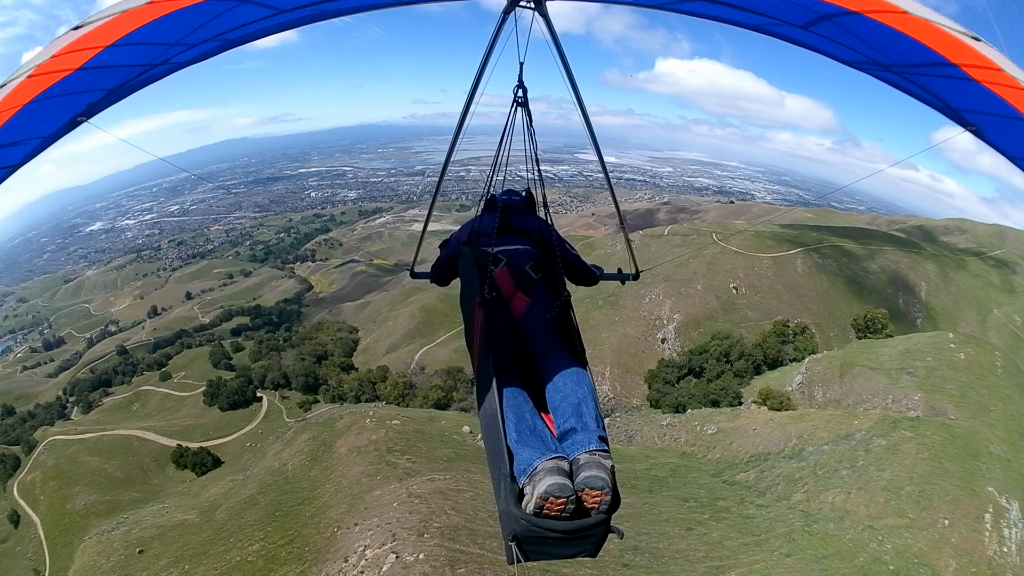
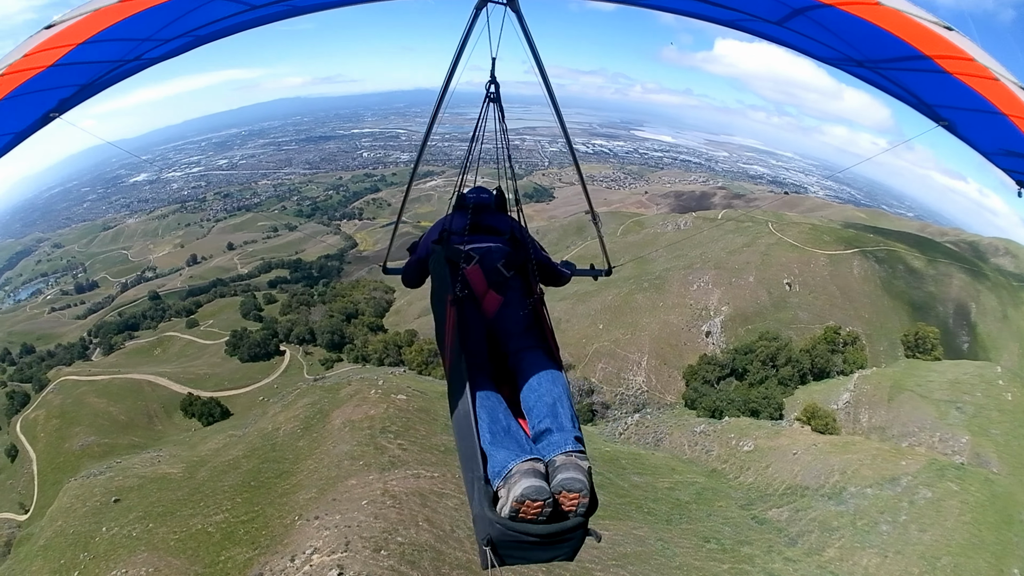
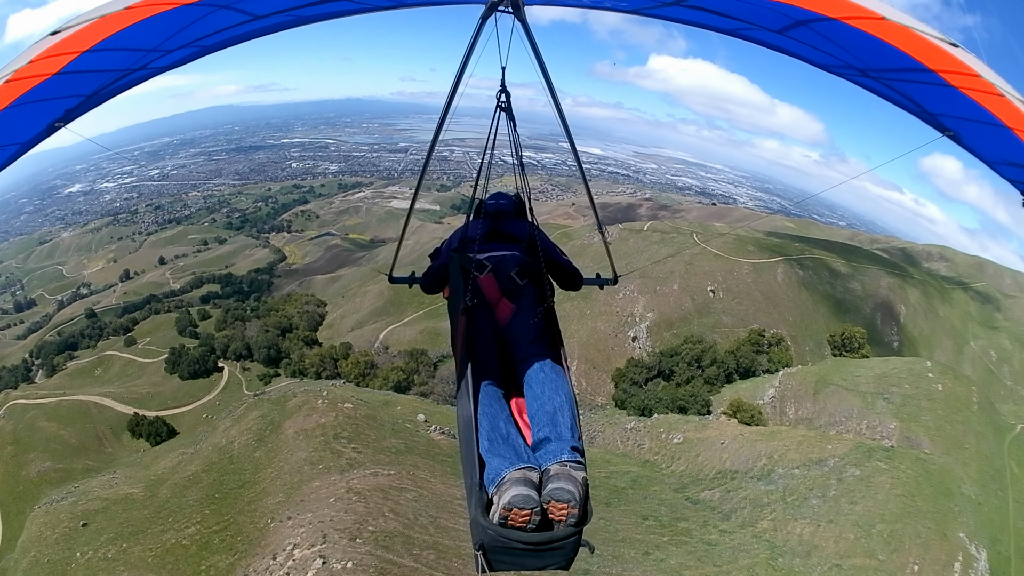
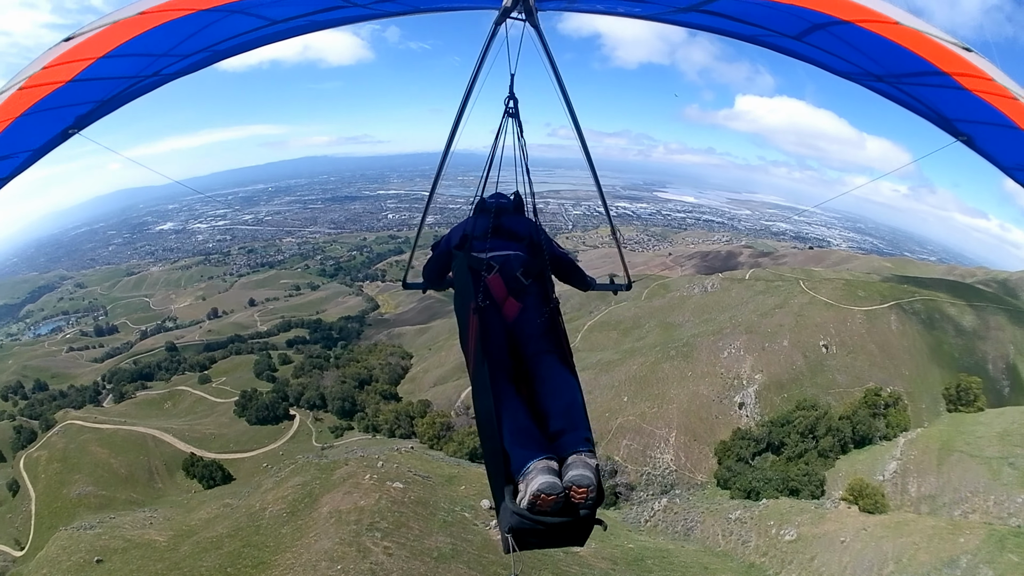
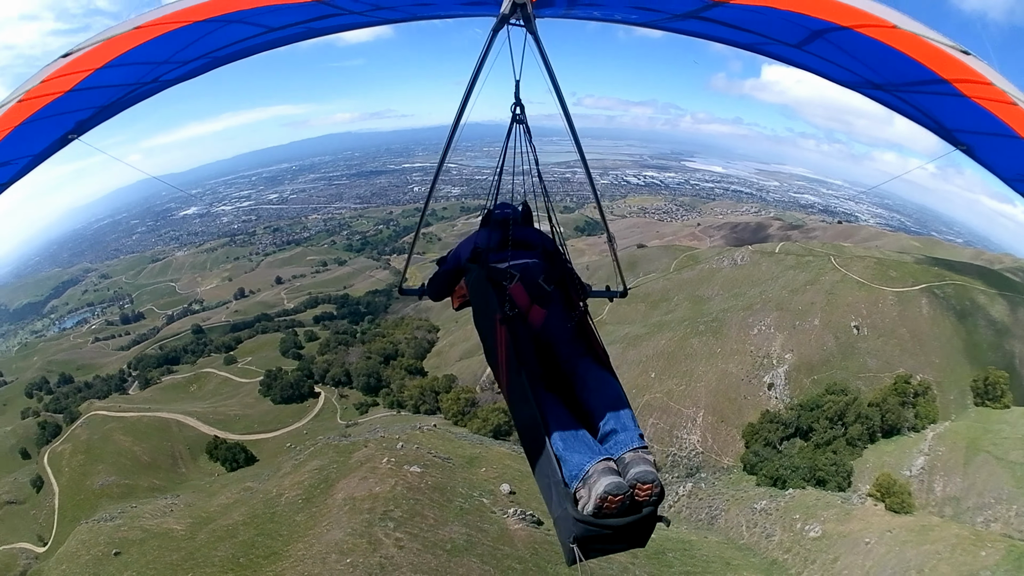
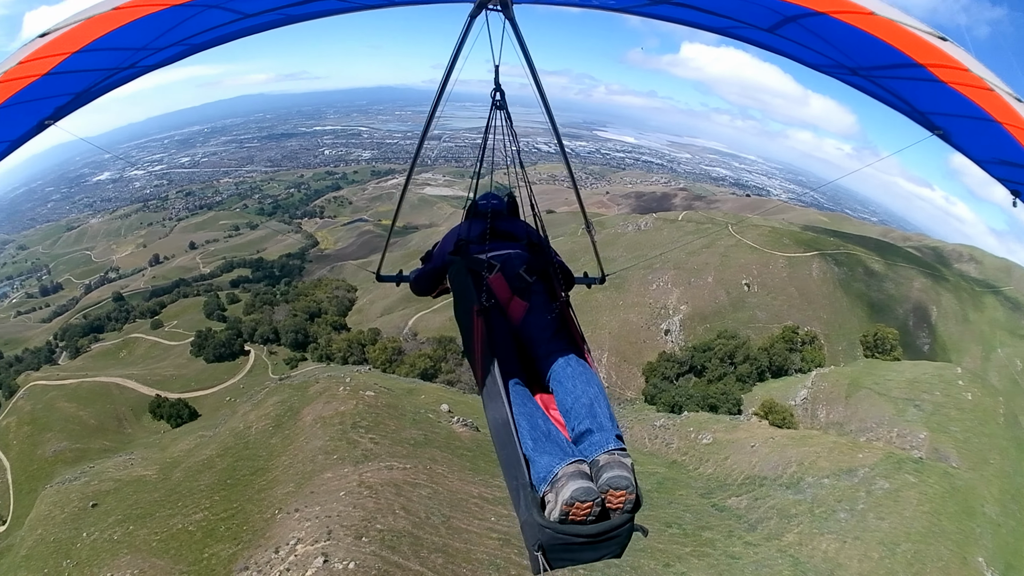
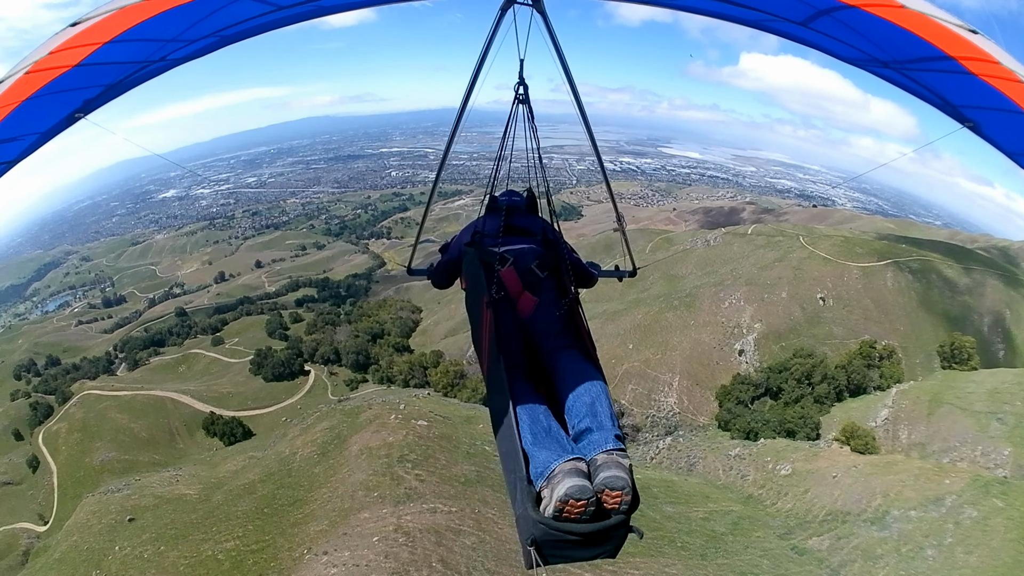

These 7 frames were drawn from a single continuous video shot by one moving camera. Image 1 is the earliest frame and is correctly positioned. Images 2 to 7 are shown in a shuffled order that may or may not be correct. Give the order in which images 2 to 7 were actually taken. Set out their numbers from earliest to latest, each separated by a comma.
3, 6, 2, 7, 4, 5
